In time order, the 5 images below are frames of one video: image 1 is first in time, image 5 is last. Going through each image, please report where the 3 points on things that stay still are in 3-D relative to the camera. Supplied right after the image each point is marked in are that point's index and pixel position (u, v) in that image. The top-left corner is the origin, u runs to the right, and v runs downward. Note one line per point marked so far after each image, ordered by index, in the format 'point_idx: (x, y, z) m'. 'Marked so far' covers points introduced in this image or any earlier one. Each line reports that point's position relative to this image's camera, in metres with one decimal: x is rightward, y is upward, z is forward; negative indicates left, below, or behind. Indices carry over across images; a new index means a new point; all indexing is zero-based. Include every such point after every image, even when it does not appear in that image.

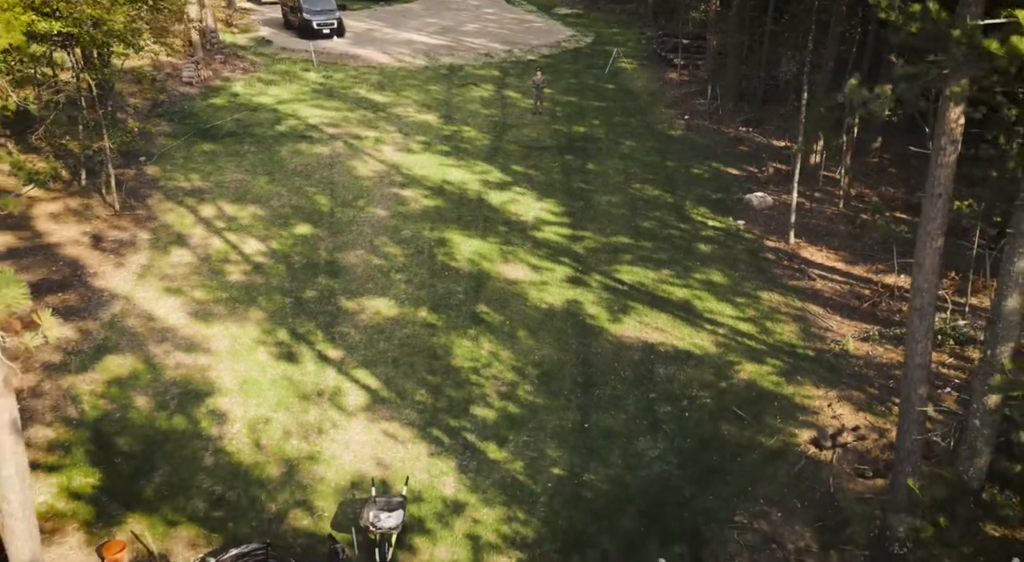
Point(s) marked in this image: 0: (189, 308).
0: (-6.1, -0.5, +17.9) m
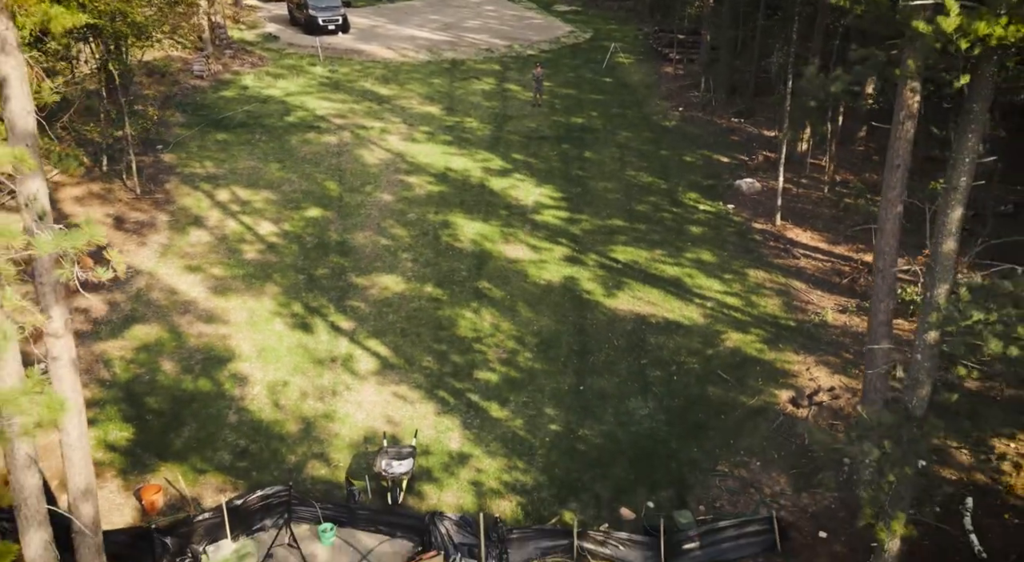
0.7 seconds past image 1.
0: (-6.1, 0.0, +19.1) m
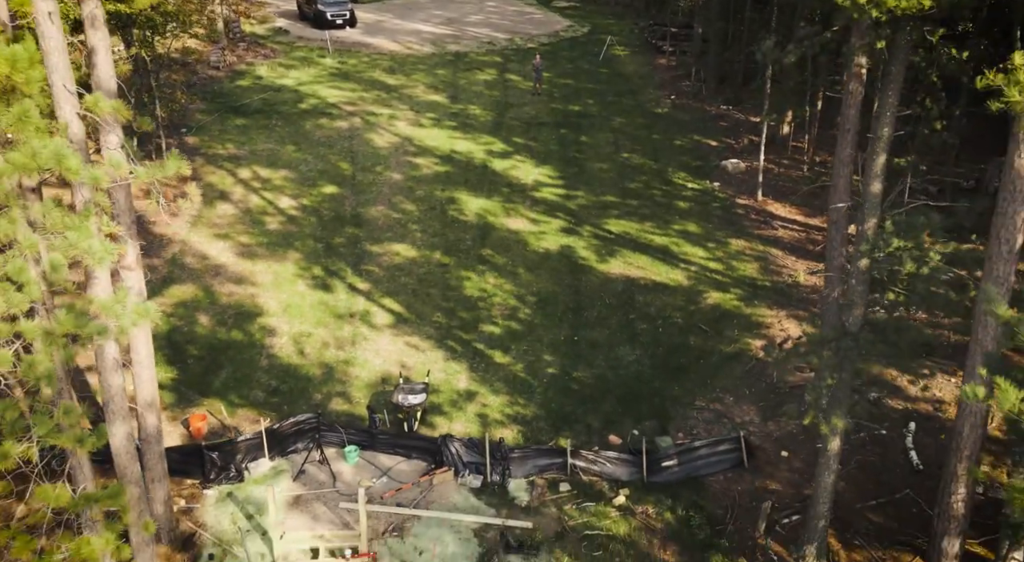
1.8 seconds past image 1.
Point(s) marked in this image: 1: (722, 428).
0: (-6.0, +0.7, +20.9) m
1: (+3.3, -2.3, +15.1) m
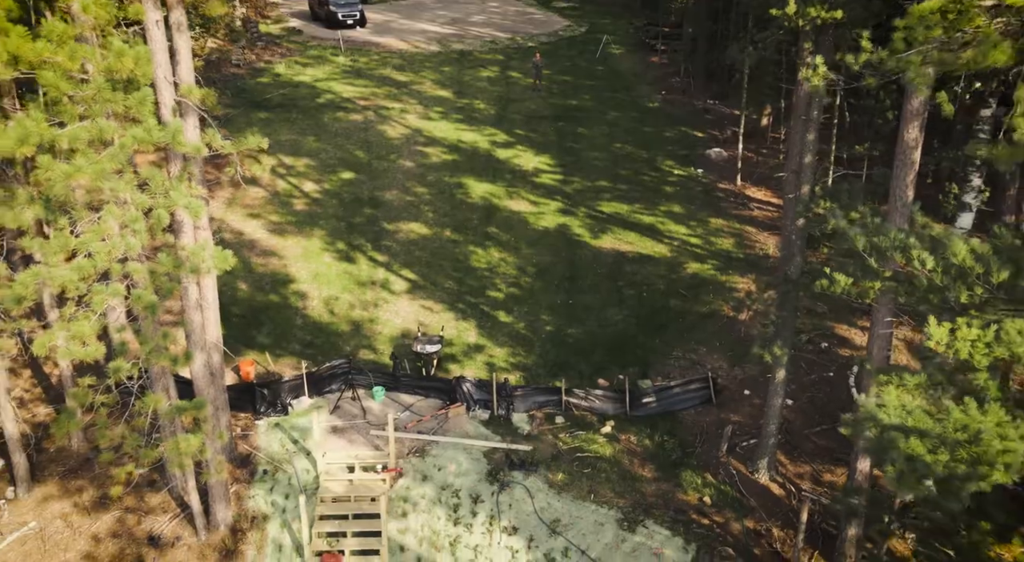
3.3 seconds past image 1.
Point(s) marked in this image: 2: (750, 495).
0: (-6.0, +1.3, +23.4) m
1: (+3.4, -1.7, +17.7) m
2: (+3.6, -3.3, +14.6) m
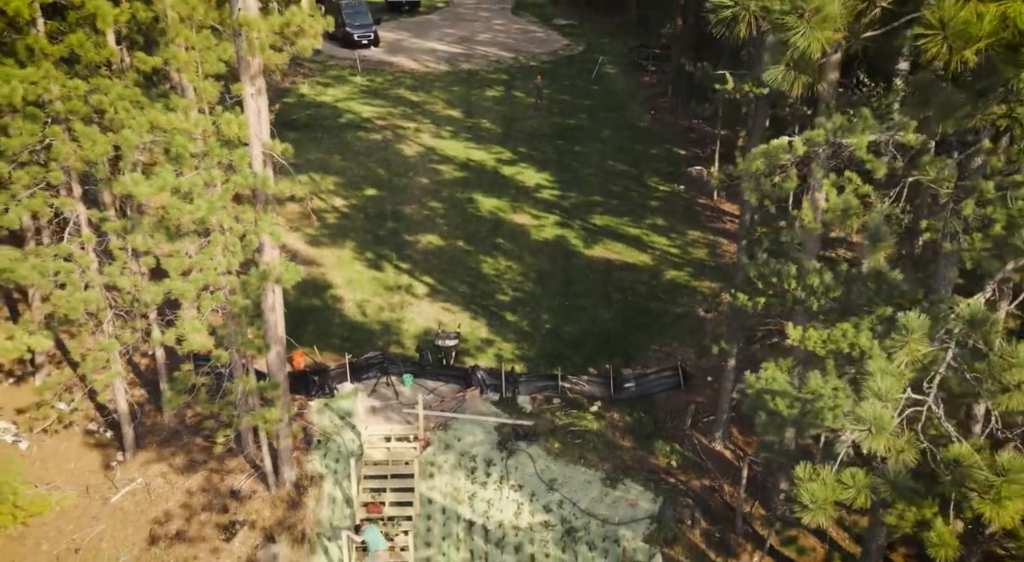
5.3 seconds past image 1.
0: (-5.9, +1.2, +27.1) m
1: (+3.5, -1.8, +21.3) m
2: (+3.8, -3.4, +18.2) m
